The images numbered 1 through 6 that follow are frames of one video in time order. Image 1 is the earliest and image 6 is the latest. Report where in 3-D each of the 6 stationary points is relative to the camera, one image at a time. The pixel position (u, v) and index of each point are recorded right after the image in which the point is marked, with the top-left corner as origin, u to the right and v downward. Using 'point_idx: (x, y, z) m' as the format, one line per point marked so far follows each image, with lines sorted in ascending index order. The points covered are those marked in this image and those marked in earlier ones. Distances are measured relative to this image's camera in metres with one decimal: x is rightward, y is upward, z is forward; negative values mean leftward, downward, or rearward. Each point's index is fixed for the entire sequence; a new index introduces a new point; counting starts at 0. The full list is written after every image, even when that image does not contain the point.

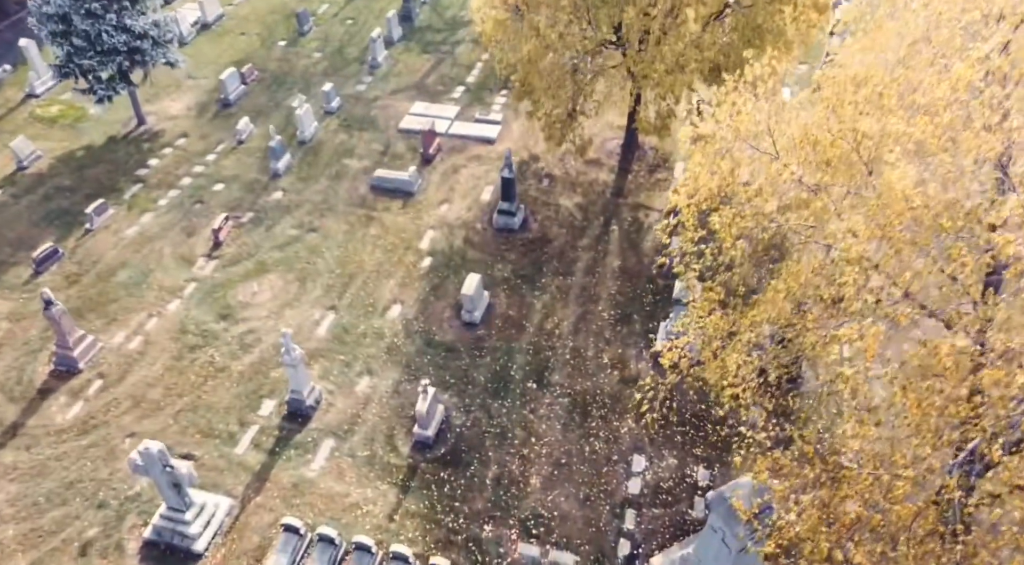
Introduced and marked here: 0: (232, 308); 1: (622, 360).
0: (-6.3, -0.6, +18.0) m
1: (+2.3, -1.6, +16.2) m
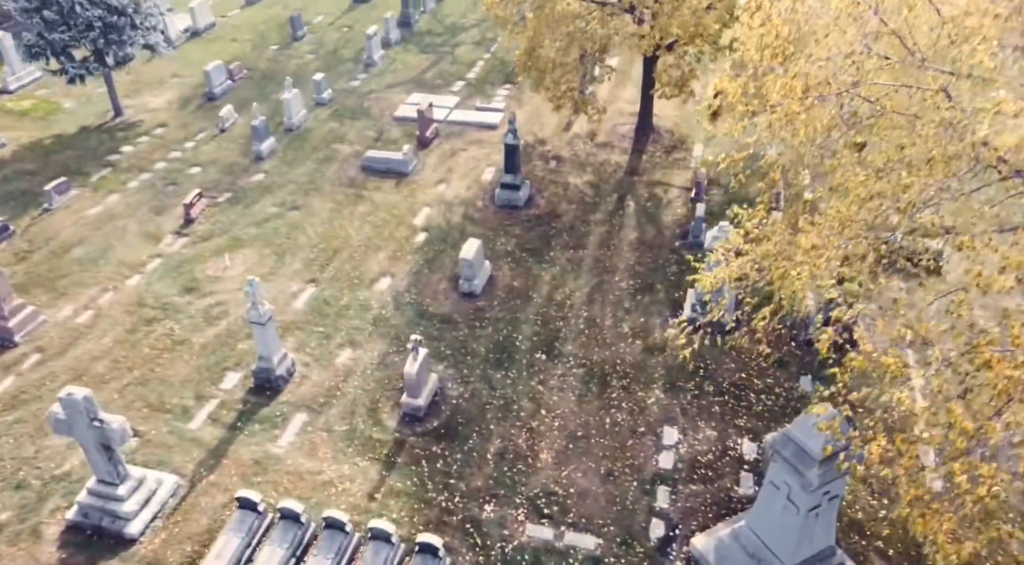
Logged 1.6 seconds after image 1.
0: (-6.2, 0.0, +15.8) m
1: (+2.3, -0.8, +14.0) m
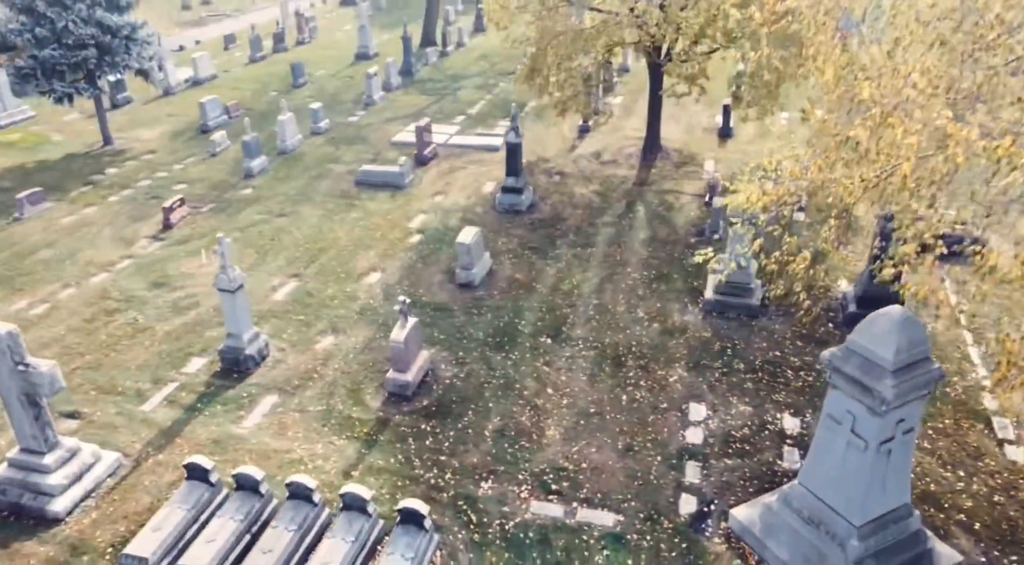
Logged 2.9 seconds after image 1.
0: (-6.2, +0.1, +14.4) m
1: (+2.4, -0.5, +12.5) m
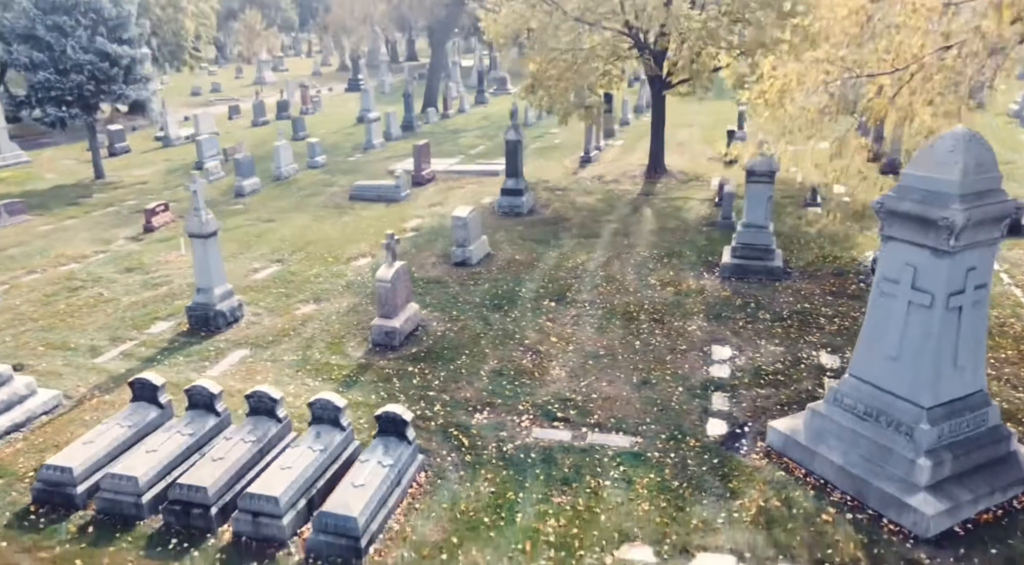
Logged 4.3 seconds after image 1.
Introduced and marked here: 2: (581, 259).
0: (-6.2, +0.3, +13.5) m
1: (+2.4, 0.0, +11.4) m
2: (+1.1, +0.4, +12.8) m
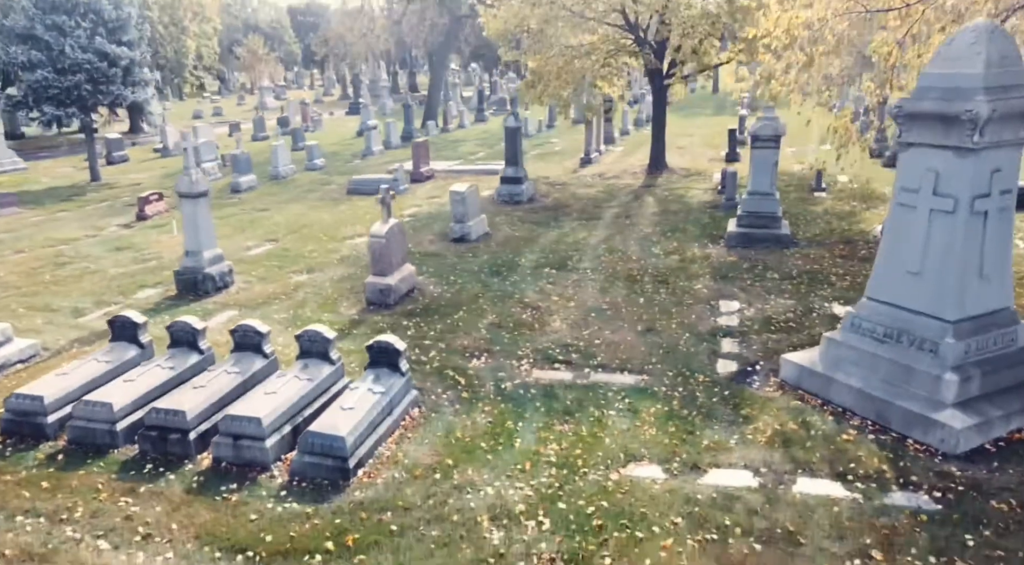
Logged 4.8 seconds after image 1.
0: (-6.2, +0.6, +13.2) m
1: (+2.4, +0.5, +11.1) m
2: (+1.1, +0.7, +12.5) m
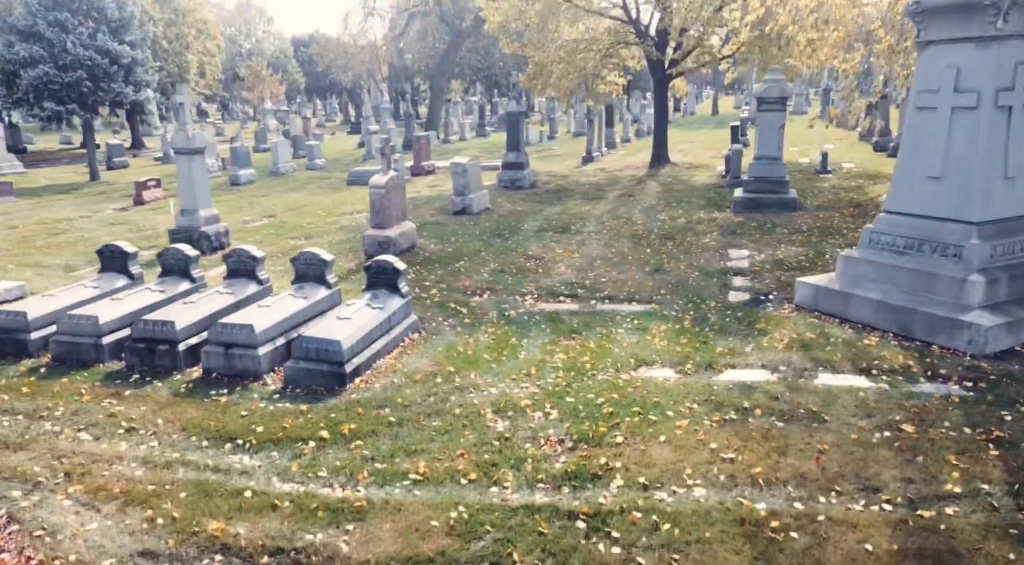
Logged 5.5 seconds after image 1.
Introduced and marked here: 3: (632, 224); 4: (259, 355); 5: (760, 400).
0: (-6.2, +1.0, +13.0) m
1: (+2.4, +0.9, +10.9) m
2: (+1.1, +1.1, +12.3) m
3: (+1.6, +0.8, +10.6) m
4: (-1.7, -0.5, +5.5) m
5: (+1.4, -0.7, +4.5) m
